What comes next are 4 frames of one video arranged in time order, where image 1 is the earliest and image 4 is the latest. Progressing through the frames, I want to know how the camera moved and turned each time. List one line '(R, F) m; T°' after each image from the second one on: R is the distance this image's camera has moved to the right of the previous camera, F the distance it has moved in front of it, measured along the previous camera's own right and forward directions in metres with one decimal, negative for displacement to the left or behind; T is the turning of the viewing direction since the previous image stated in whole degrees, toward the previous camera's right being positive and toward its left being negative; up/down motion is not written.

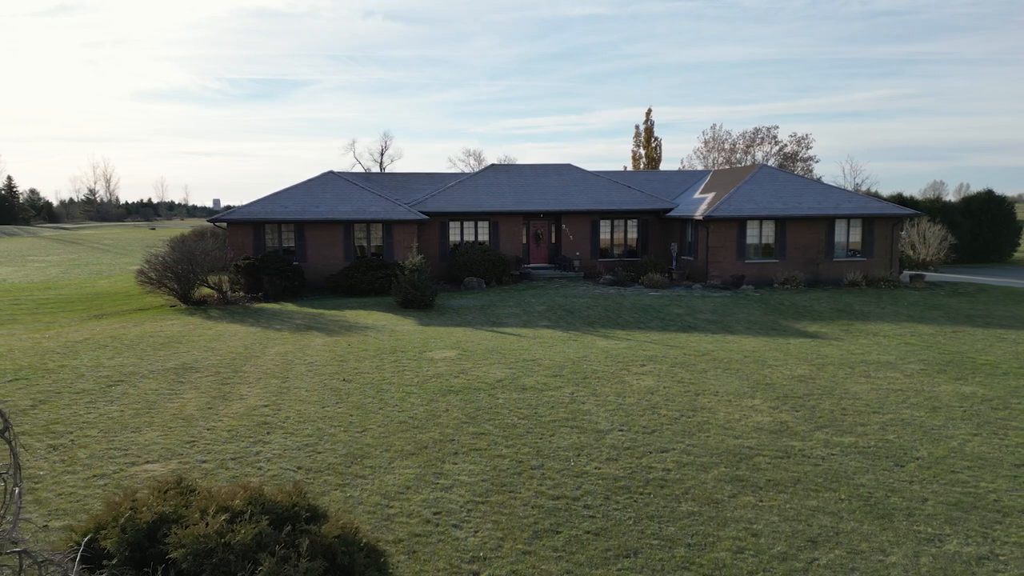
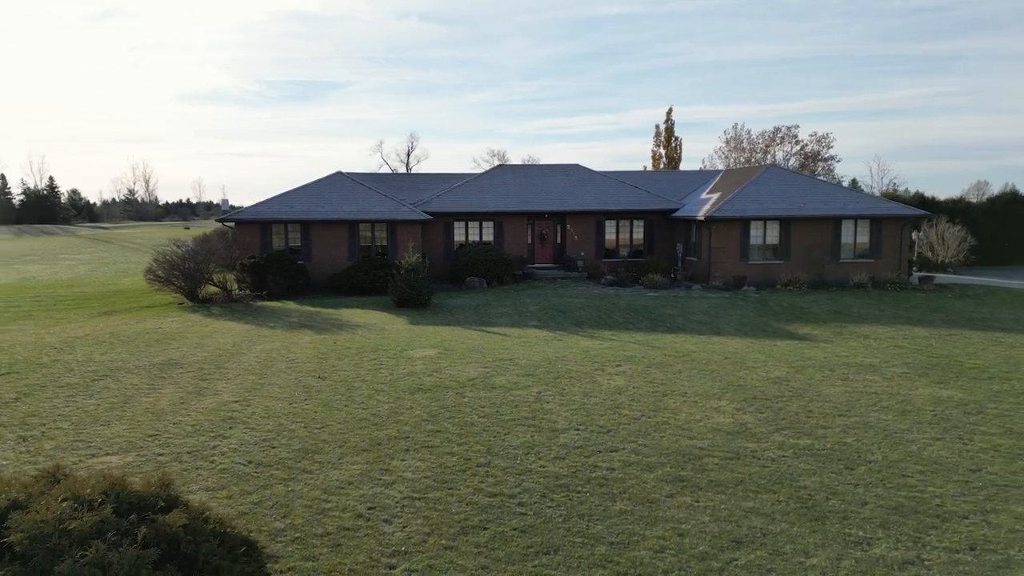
(+0.9, -0.1) m; -2°
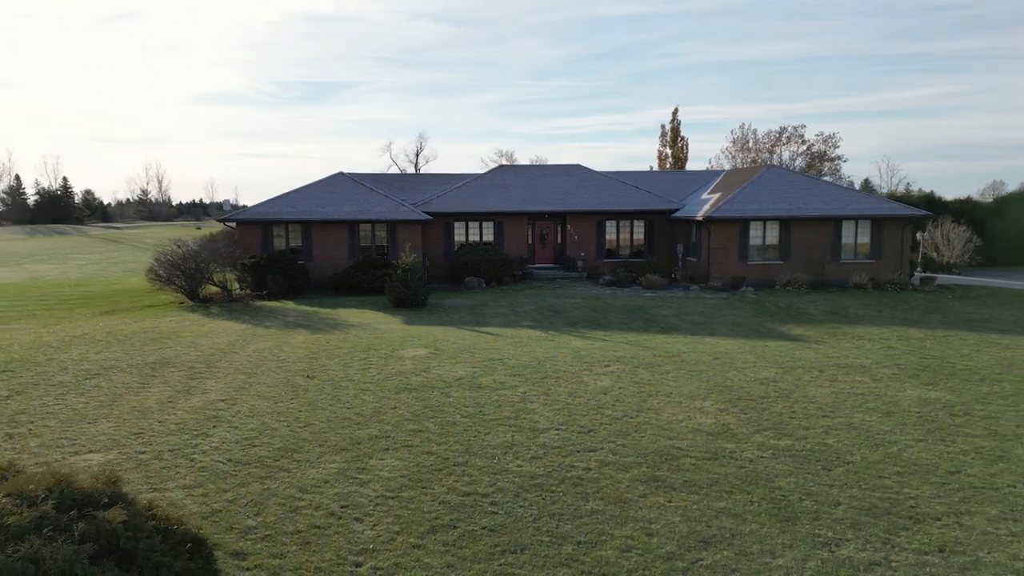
(+0.4, 0.0) m; -1°
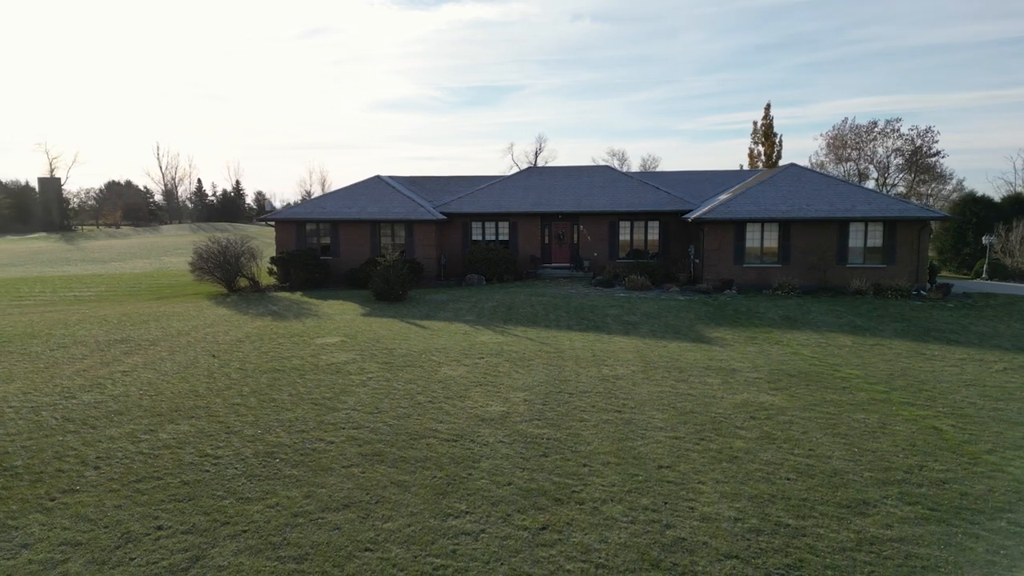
(+4.7, -0.4) m; -11°
